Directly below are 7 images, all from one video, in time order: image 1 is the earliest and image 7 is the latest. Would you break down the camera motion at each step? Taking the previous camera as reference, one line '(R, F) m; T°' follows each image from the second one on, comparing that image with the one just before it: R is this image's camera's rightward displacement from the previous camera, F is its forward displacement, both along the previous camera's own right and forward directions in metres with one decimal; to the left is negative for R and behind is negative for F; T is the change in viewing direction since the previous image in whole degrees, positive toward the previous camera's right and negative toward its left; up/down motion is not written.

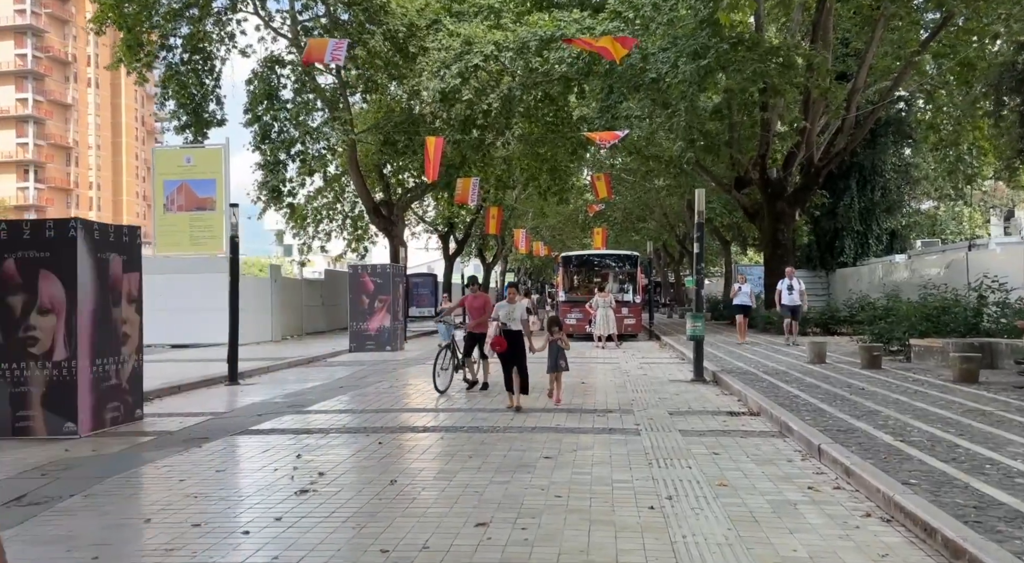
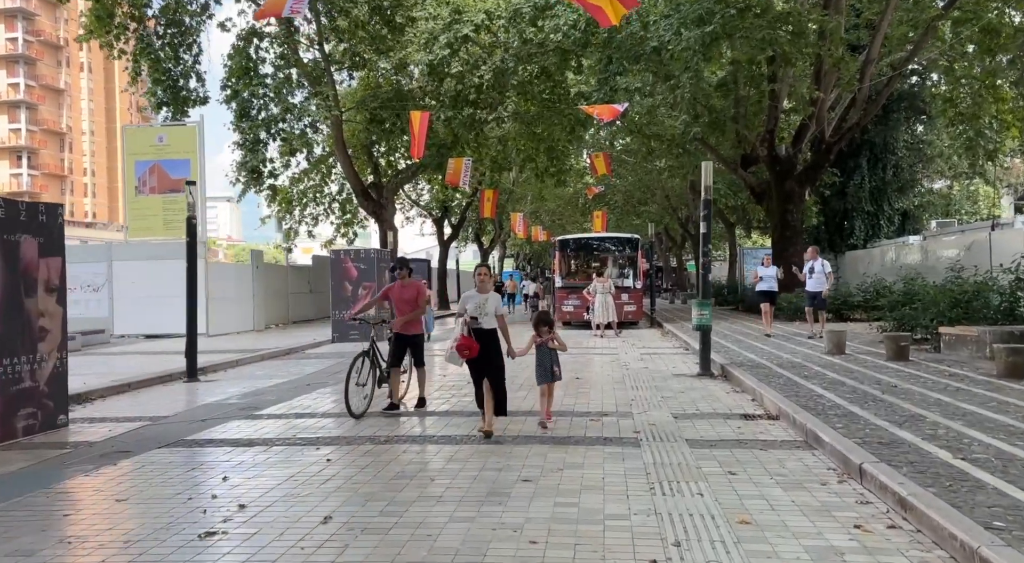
(+0.2, +1.3) m; 0°
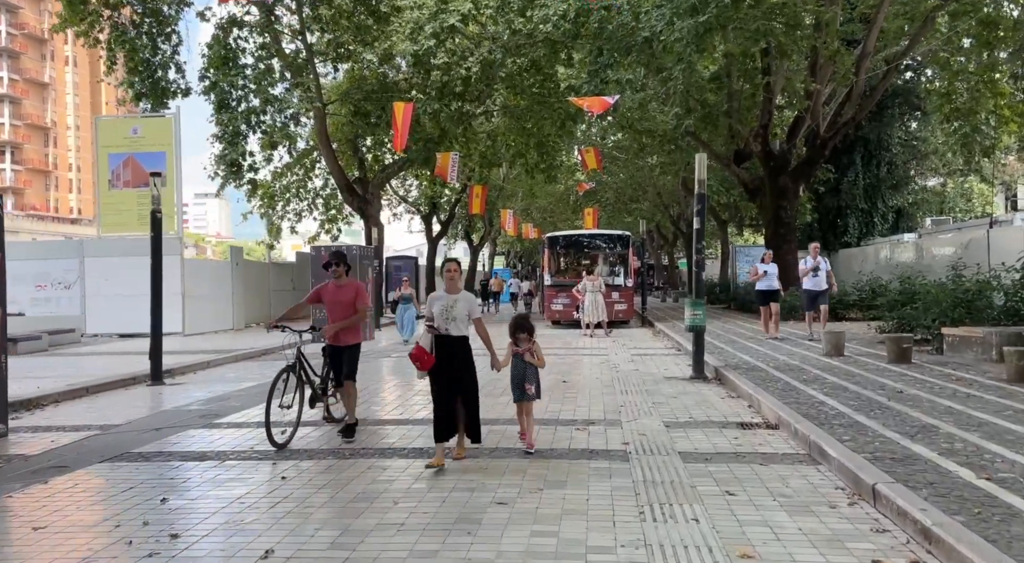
(+0.1, +0.6) m; +1°
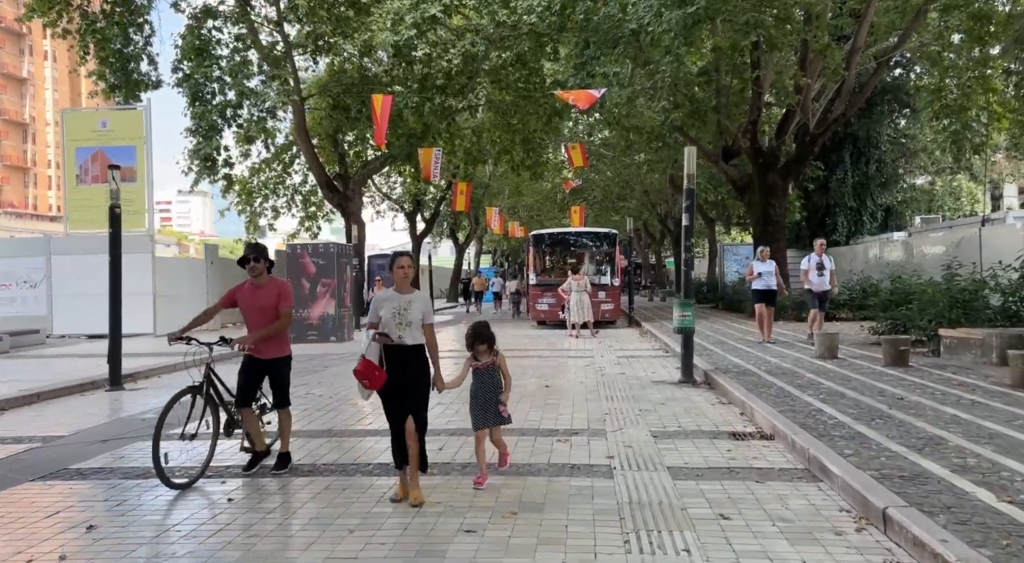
(+0.1, +0.5) m; +1°
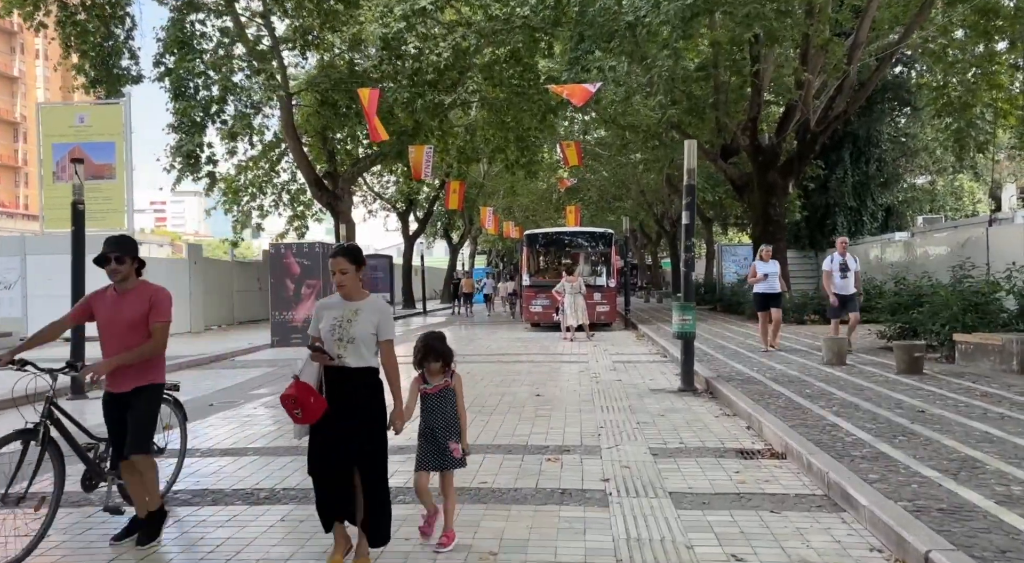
(+0.1, +0.7) m; 0°
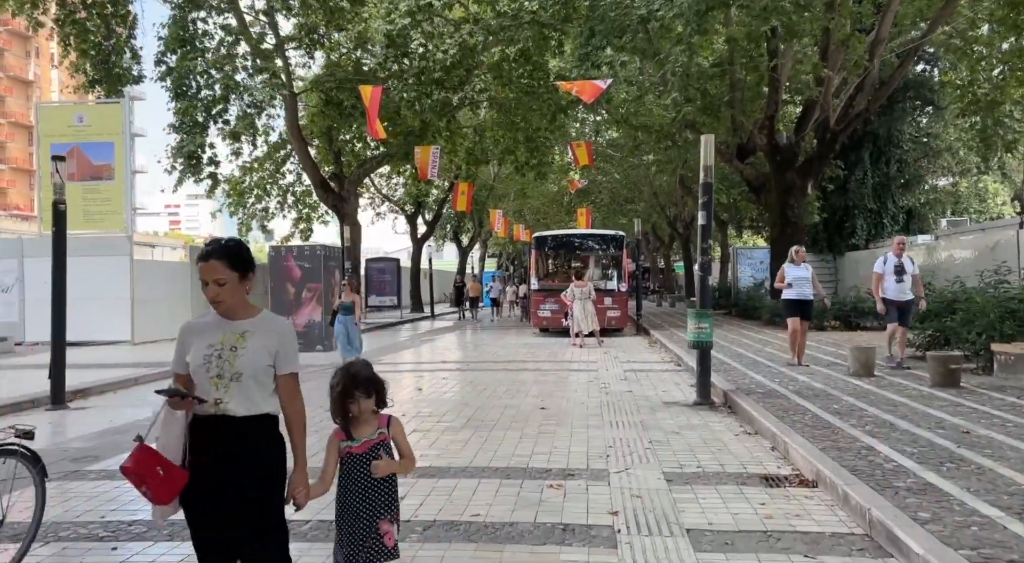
(+0.1, +0.6) m; -1°
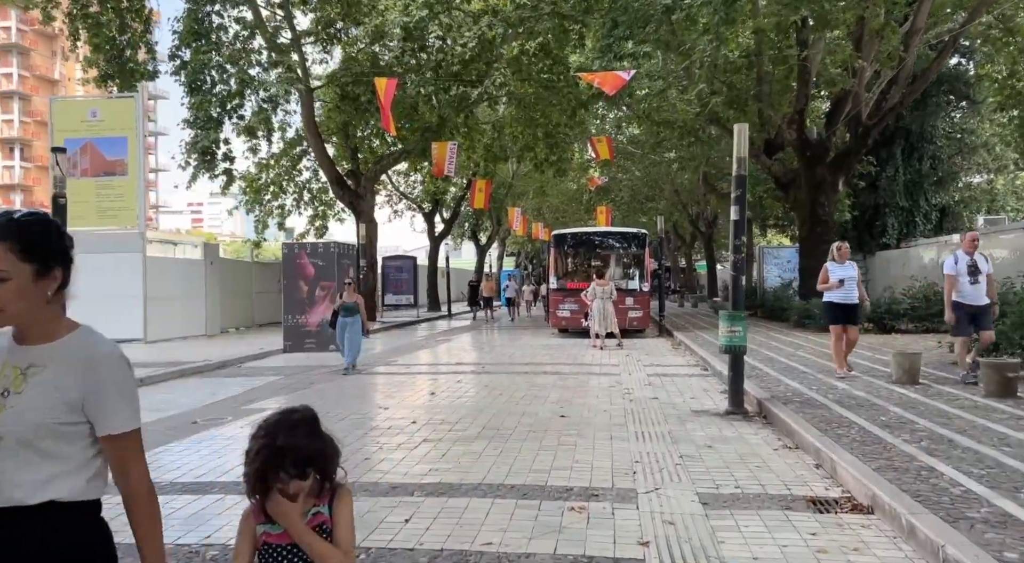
(0.0, +0.6) m; -1°
